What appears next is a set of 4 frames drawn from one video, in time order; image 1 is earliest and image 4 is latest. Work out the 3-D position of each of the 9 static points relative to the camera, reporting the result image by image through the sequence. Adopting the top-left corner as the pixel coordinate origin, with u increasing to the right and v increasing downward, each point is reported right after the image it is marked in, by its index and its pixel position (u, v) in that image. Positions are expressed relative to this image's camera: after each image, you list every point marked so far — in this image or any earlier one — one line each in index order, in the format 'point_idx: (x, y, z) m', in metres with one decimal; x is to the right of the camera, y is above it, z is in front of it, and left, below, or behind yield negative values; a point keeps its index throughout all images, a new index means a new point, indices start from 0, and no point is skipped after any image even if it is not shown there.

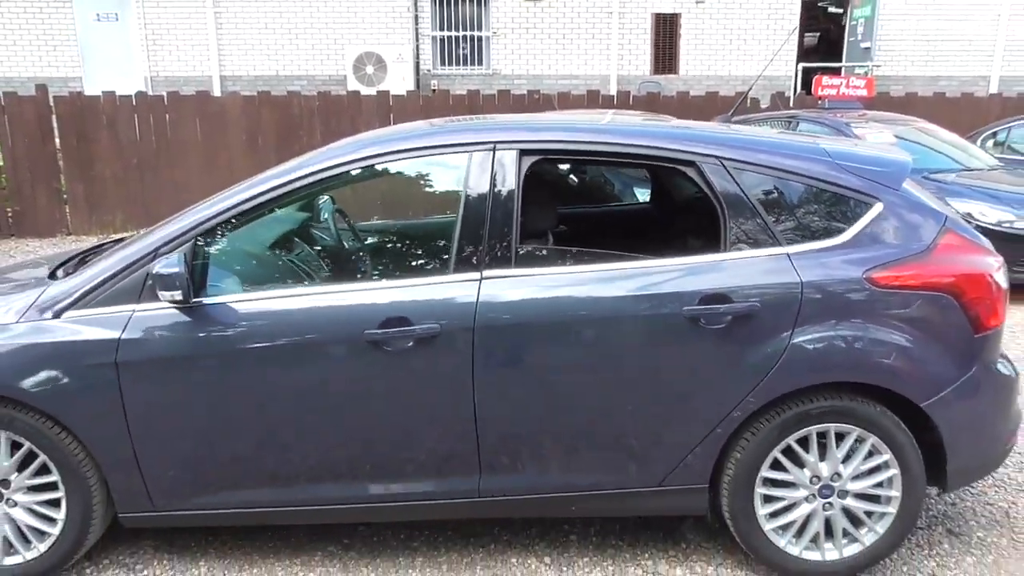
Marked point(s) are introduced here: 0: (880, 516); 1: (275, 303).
0: (+1.3, -0.8, +3.0) m
1: (-0.8, -0.1, +2.9) m
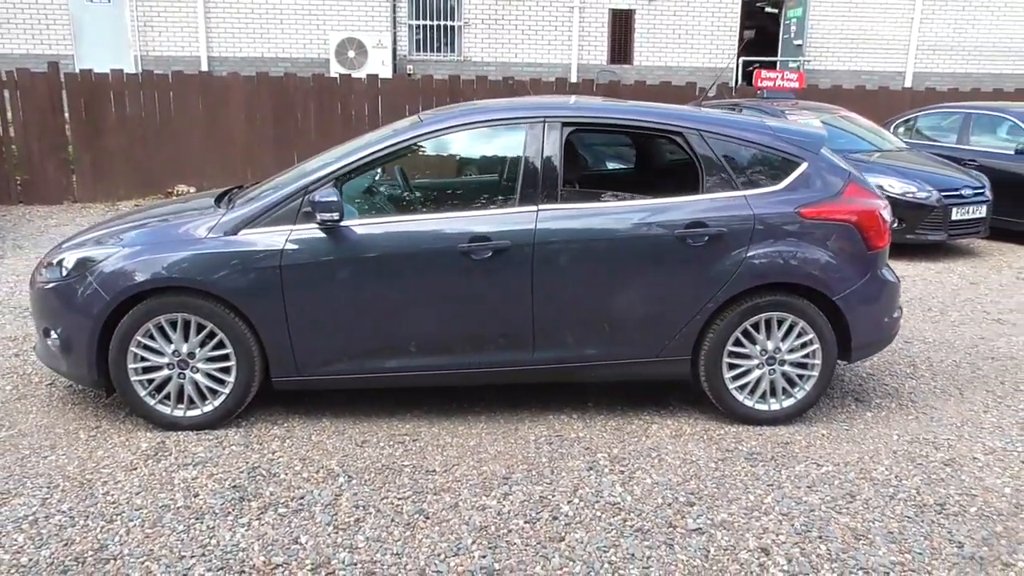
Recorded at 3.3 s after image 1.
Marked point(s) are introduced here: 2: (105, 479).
0: (+1.5, -0.5, +4.3) m
1: (-0.6, +0.3, +4.1) m
2: (-1.8, -0.8, +3.7) m
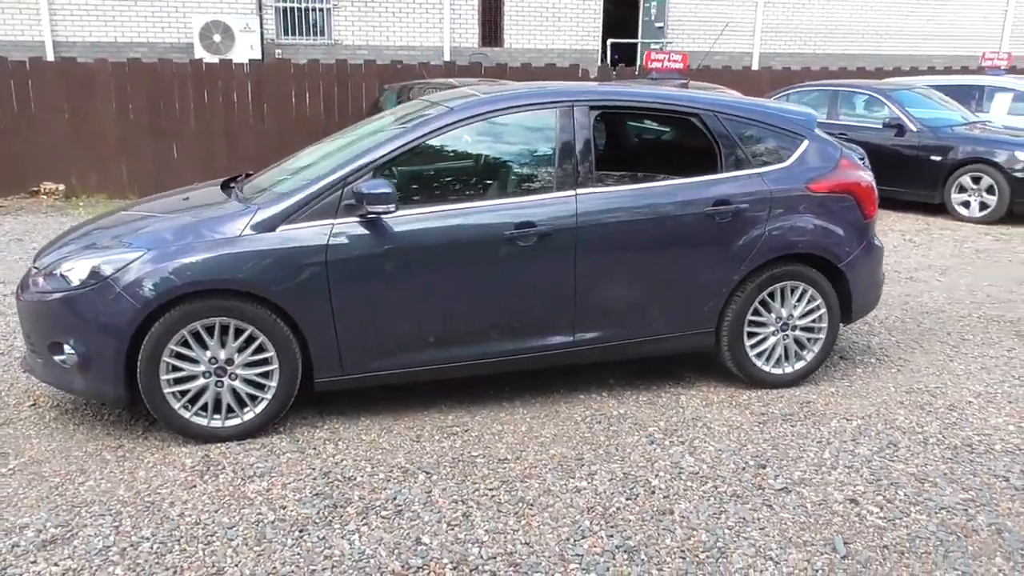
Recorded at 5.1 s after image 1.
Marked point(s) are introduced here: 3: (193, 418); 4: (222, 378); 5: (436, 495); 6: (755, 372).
0: (+1.7, -0.3, +4.7) m
1: (-0.4, +0.3, +4.0) m
2: (-1.4, -0.9, +3.4) m
3: (-1.5, -0.6, +3.9) m
4: (-1.3, -0.4, +3.9) m
5: (-0.3, -0.8, +3.5) m
6: (+1.3, -0.5, +4.6) m
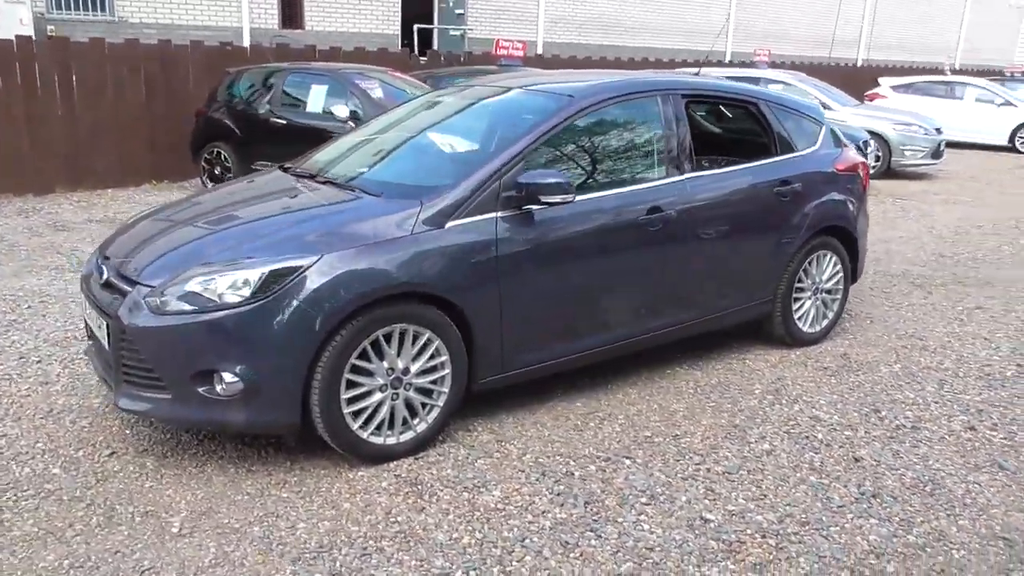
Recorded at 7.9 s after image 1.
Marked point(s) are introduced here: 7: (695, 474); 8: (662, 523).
0: (+2.0, -0.1, +5.3) m
1: (+0.3, +0.4, +4.0) m
2: (-0.3, -0.9, +3.1) m
3: (-0.6, -0.6, +3.5) m
4: (-0.5, -0.4, +3.6) m
5: (+0.6, -0.8, +3.6) m
6: (+1.7, -0.3, +5.2) m
7: (+0.8, -0.8, +3.6) m
8: (+0.6, -0.9, +3.2) m
